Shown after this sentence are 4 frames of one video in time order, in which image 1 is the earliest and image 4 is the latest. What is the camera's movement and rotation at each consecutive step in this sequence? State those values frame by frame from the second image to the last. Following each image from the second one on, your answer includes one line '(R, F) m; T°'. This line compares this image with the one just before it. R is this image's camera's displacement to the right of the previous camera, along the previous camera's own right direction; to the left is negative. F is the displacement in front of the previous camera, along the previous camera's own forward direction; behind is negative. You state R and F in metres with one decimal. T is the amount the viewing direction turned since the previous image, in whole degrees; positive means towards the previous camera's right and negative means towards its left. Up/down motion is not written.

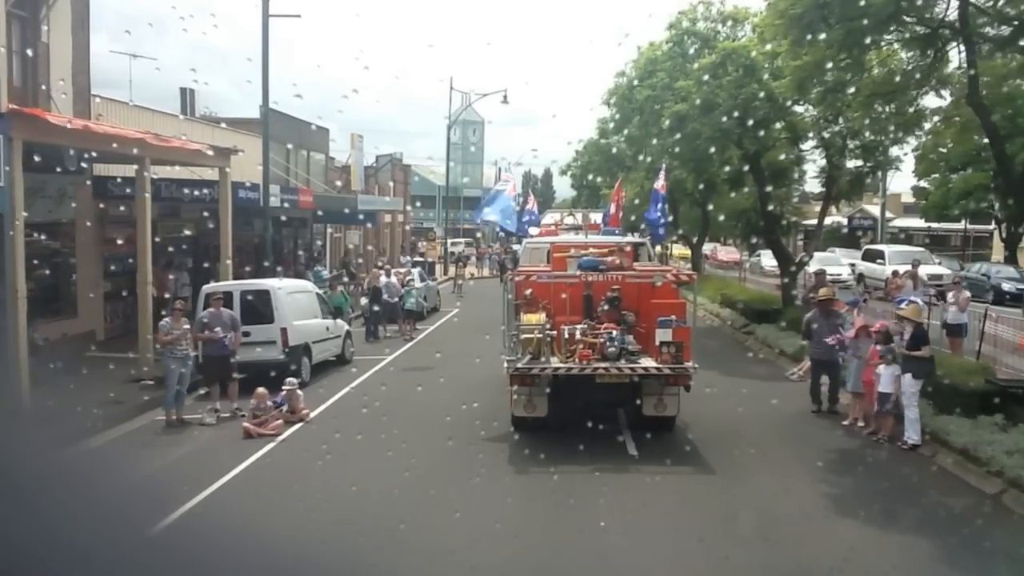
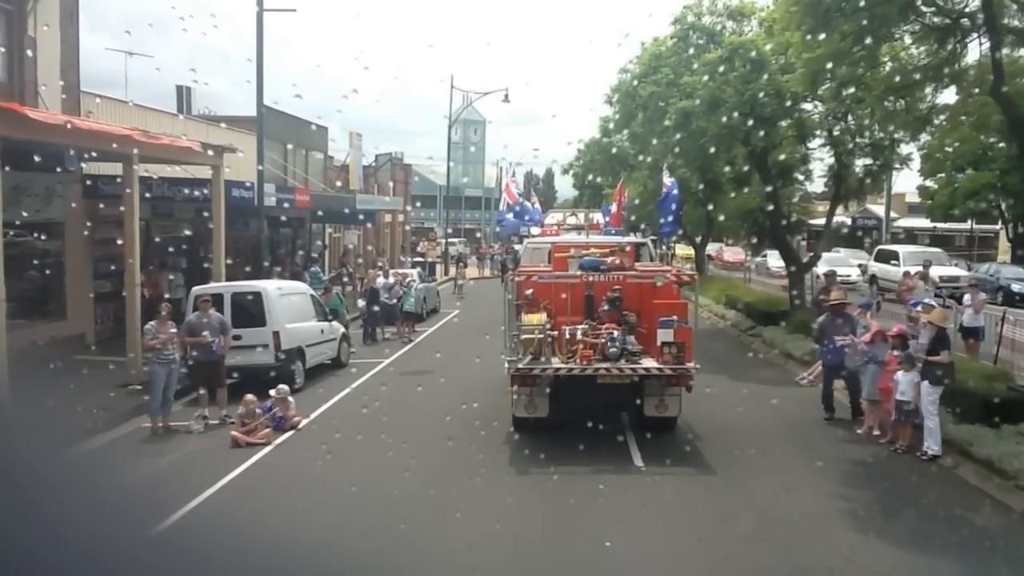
(0.0, +0.5) m; 0°
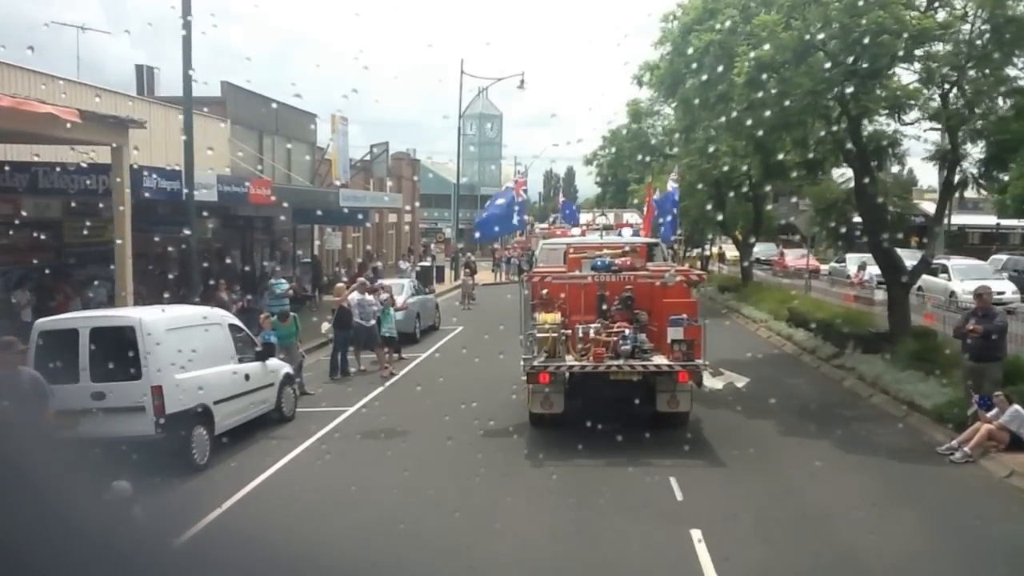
(+0.2, +4.7) m; -1°
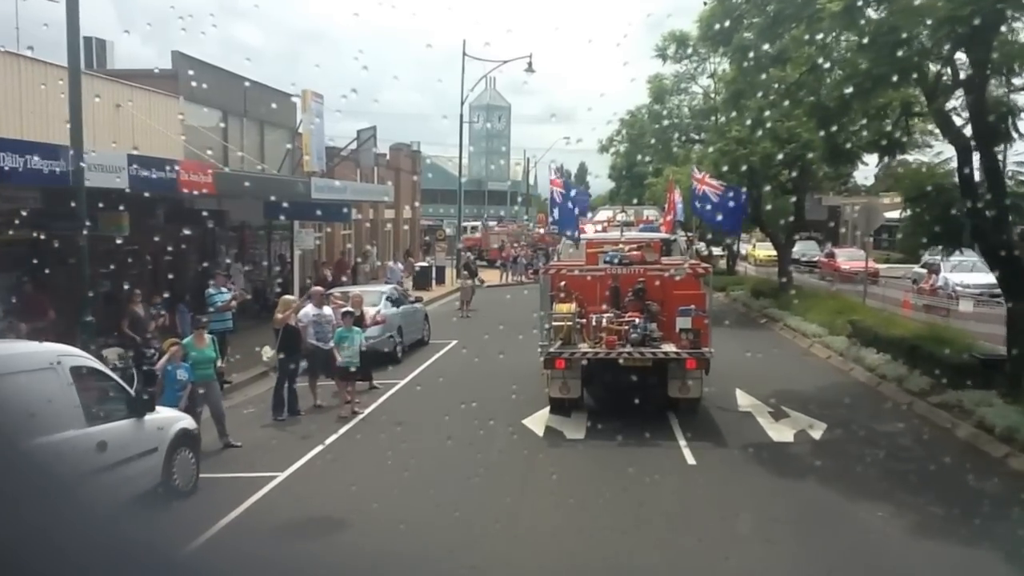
(+0.2, +3.7) m; -1°
